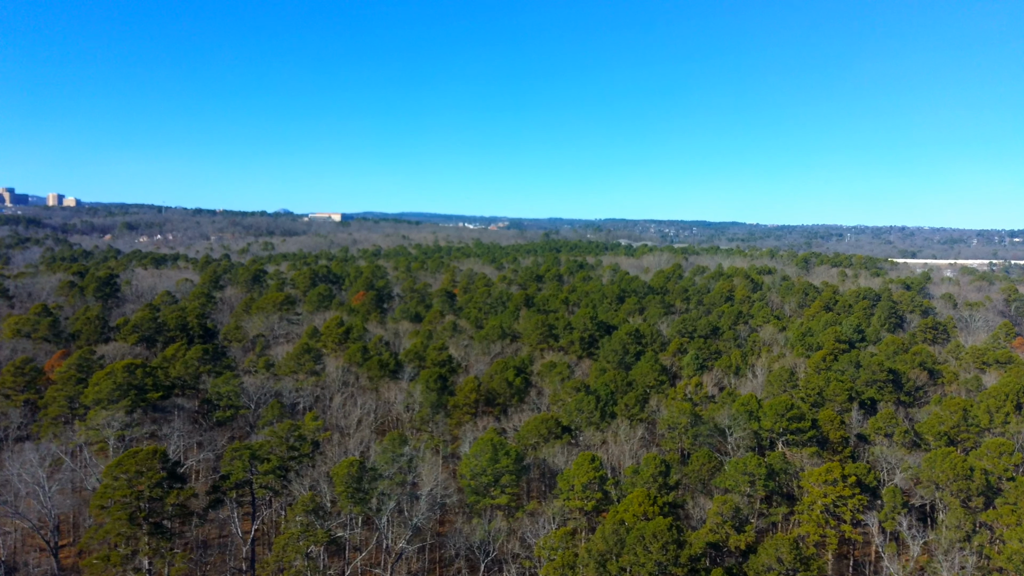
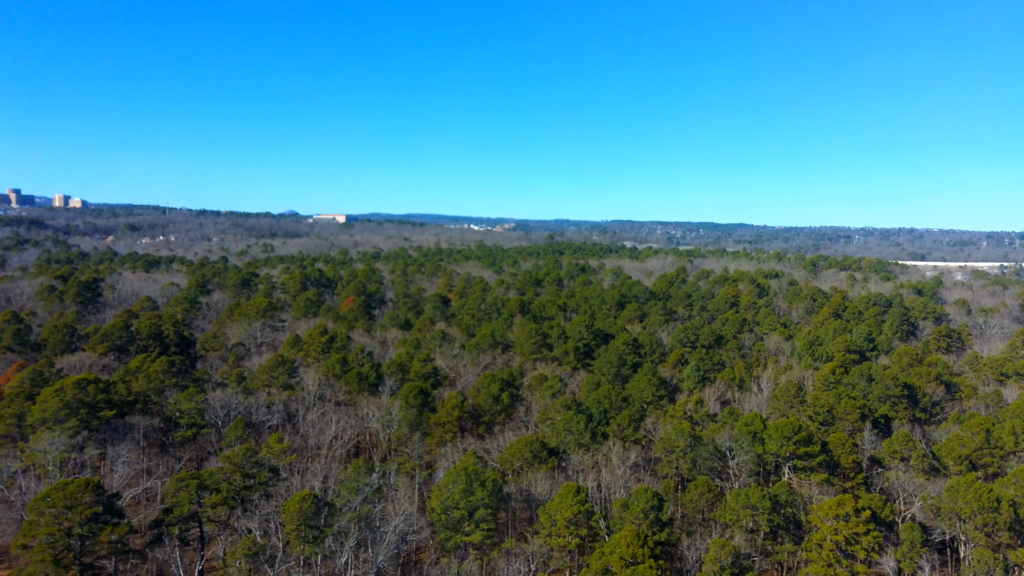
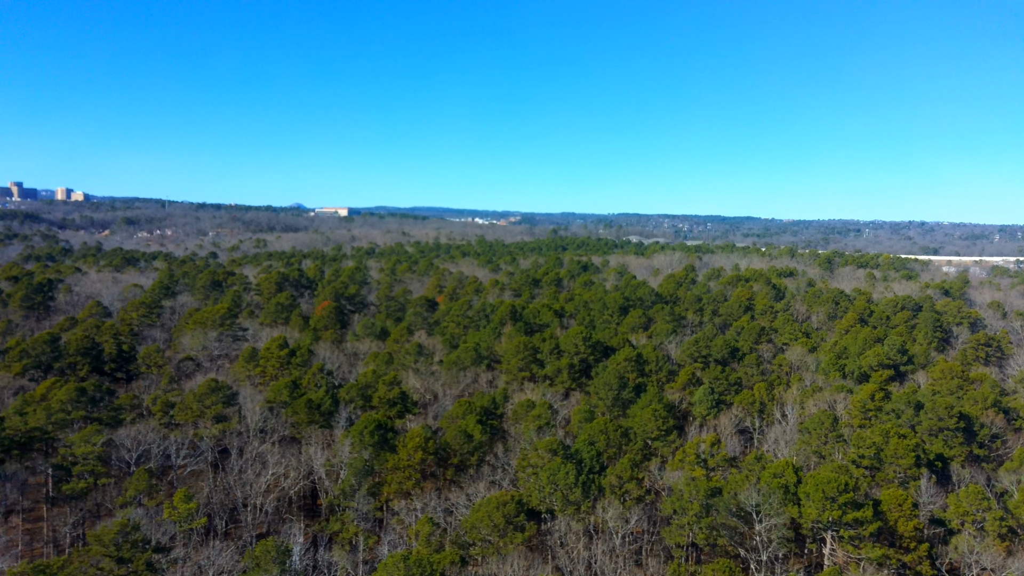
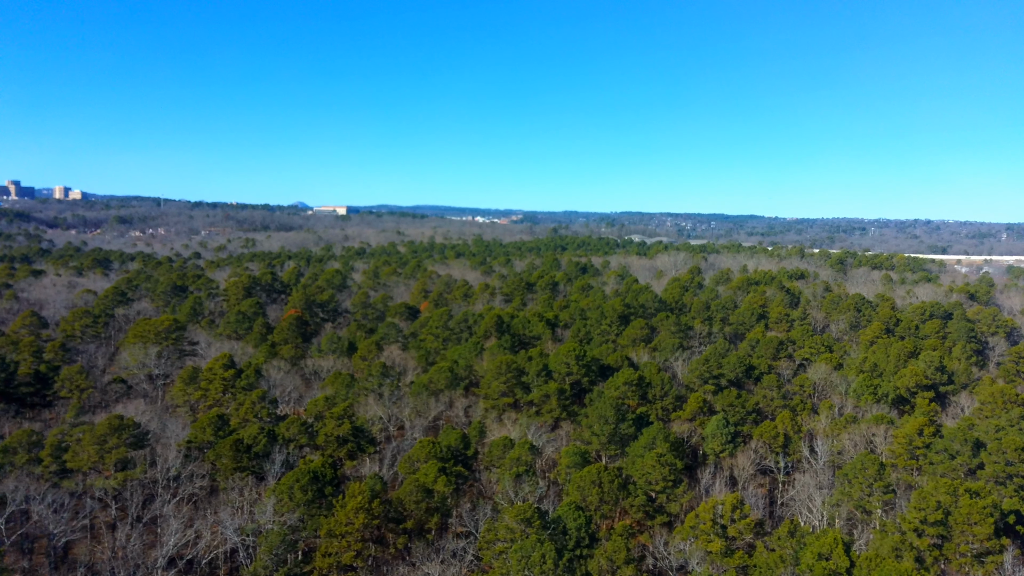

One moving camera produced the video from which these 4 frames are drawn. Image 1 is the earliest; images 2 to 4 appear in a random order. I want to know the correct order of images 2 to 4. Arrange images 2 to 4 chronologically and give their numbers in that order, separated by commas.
2, 3, 4
